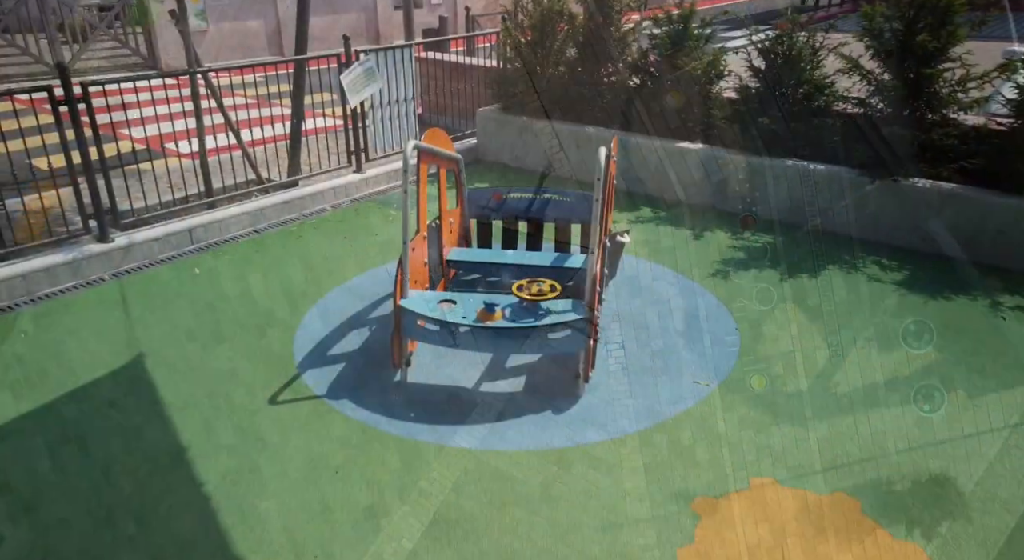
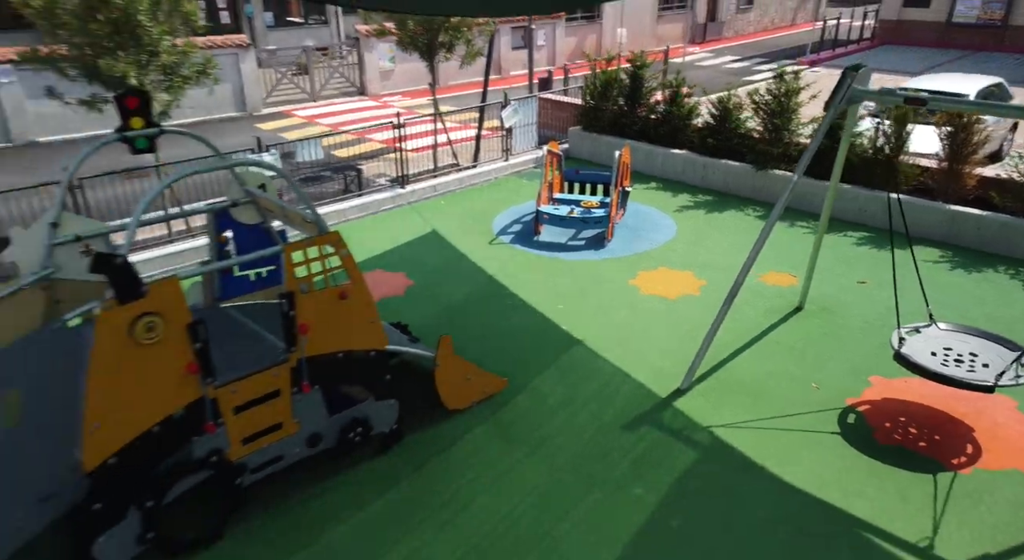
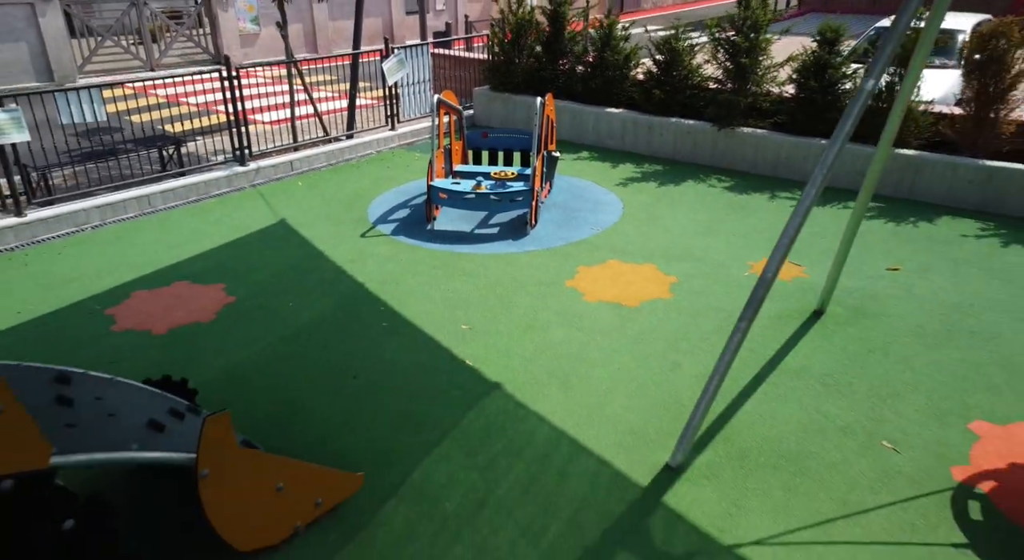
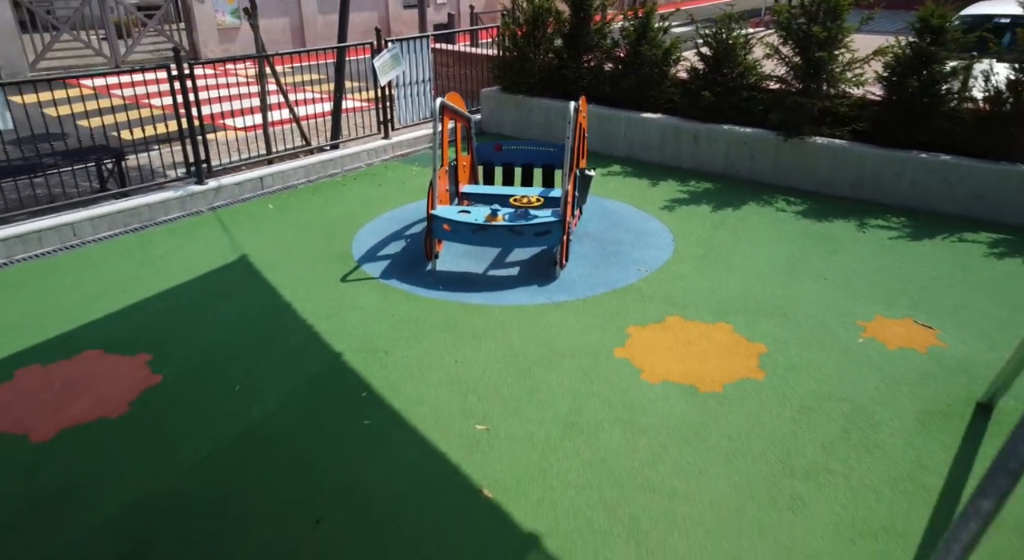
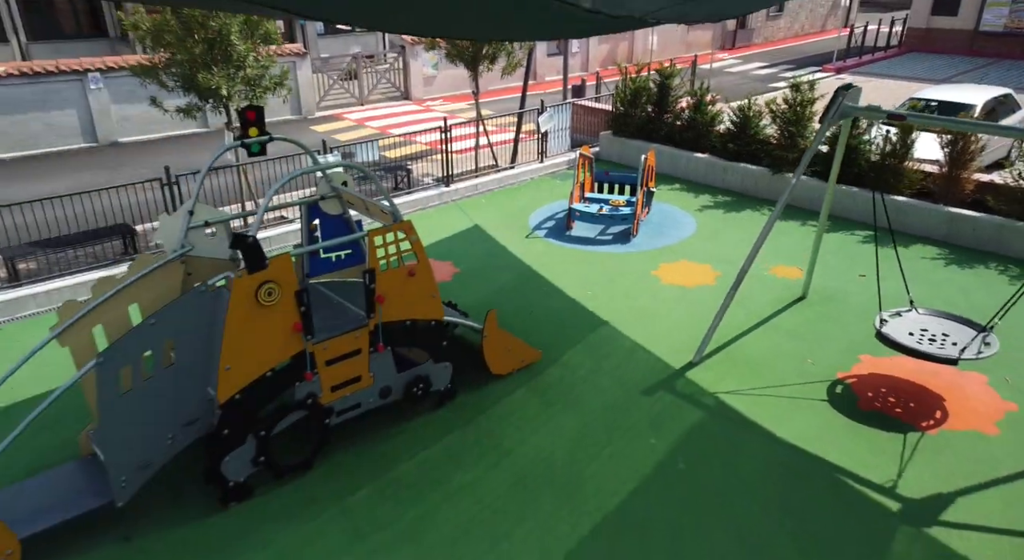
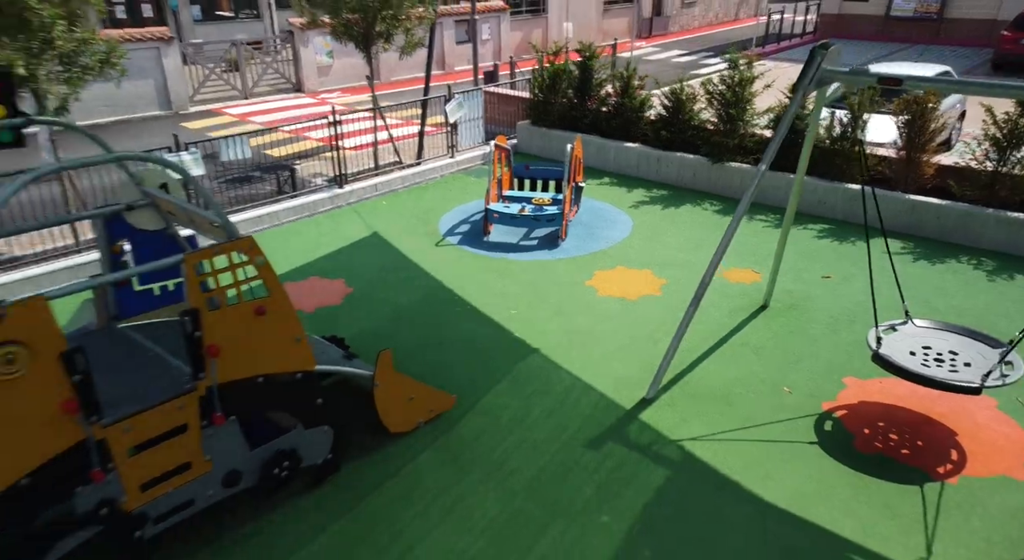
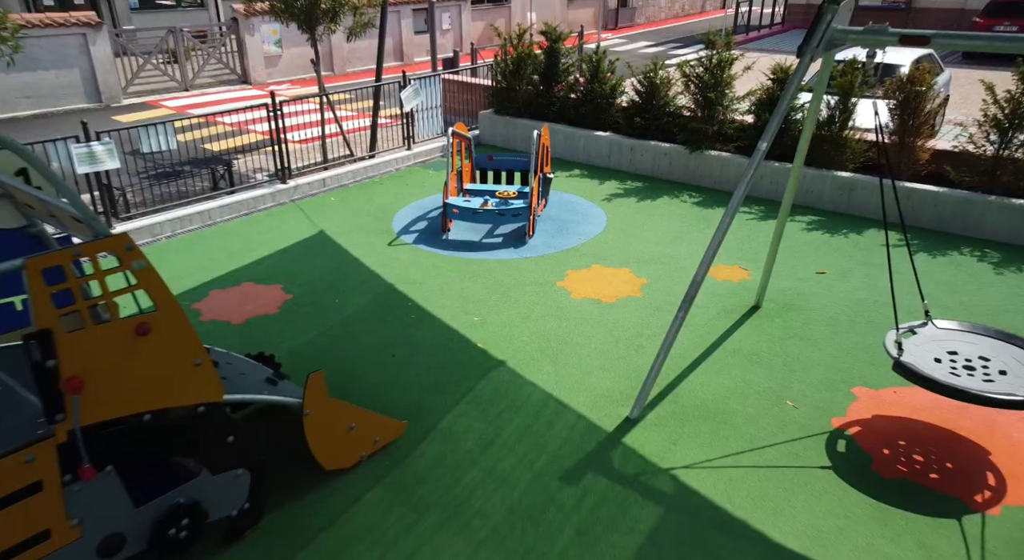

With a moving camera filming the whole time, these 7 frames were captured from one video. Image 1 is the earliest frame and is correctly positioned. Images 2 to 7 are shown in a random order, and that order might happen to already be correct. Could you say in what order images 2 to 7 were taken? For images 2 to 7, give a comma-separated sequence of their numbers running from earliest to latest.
4, 3, 7, 6, 2, 5
